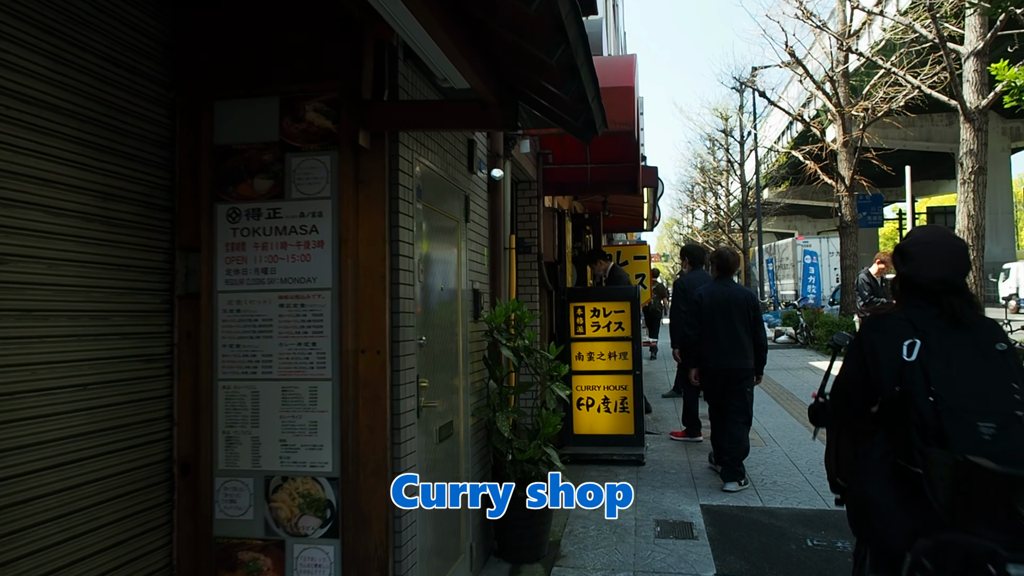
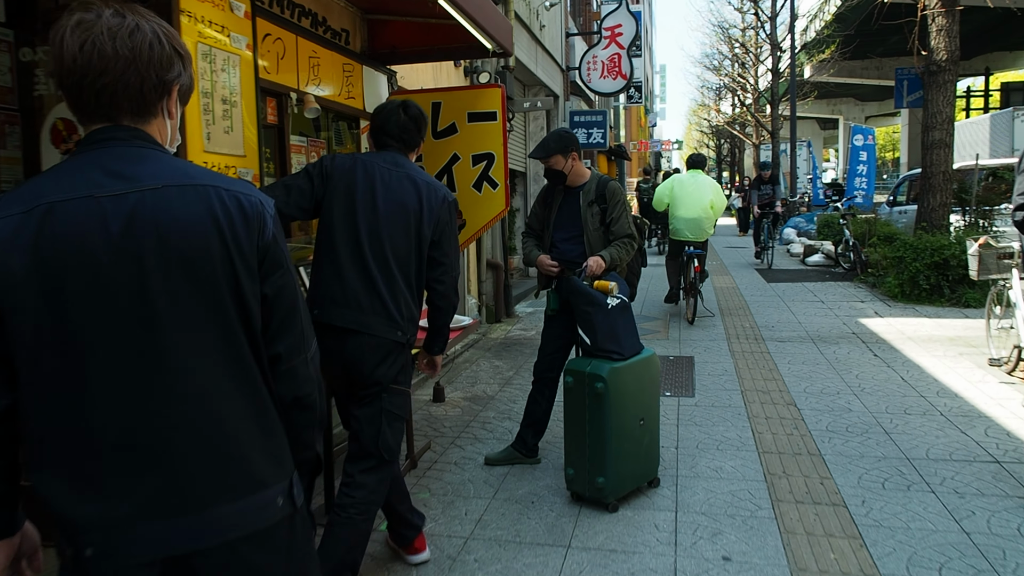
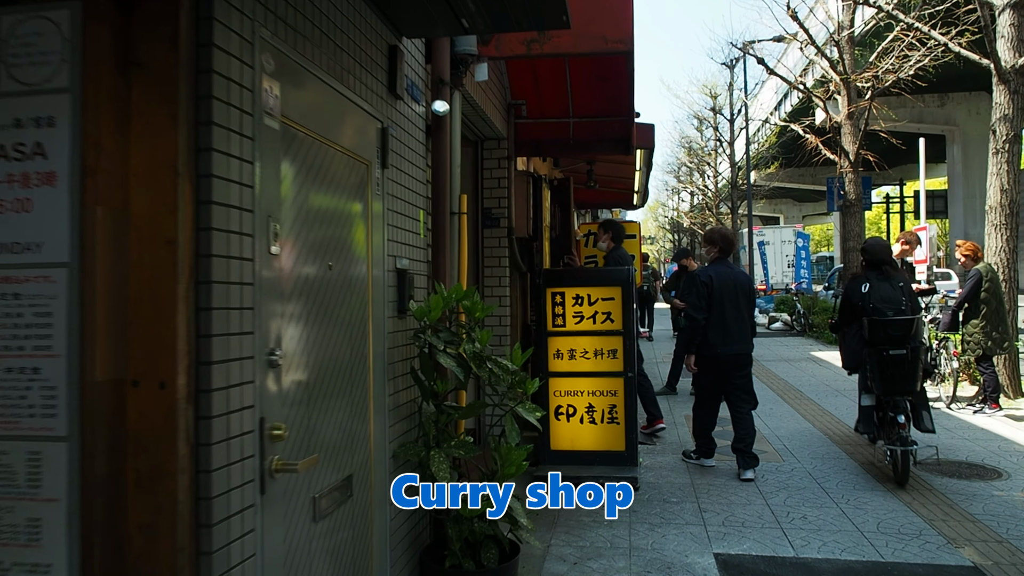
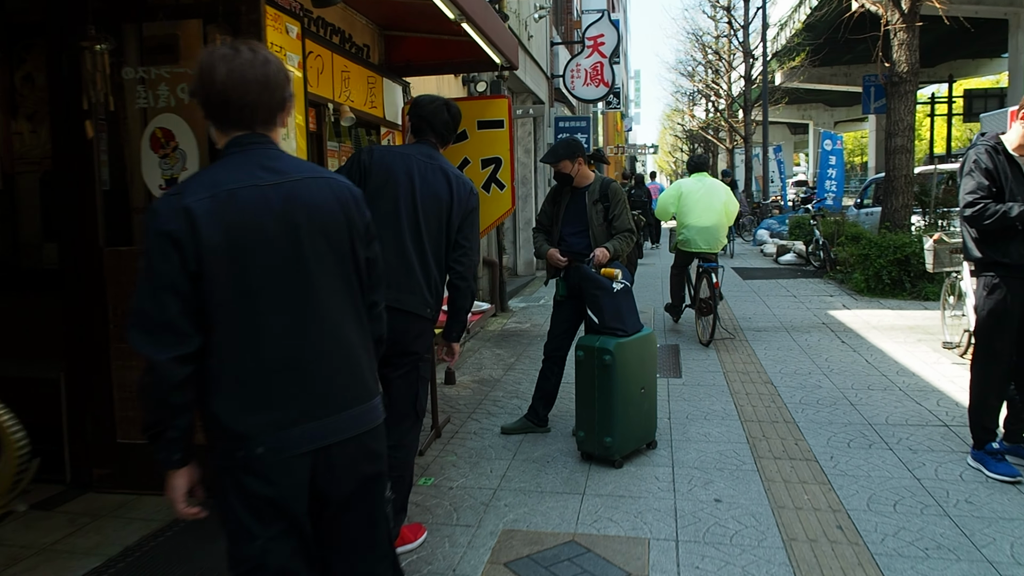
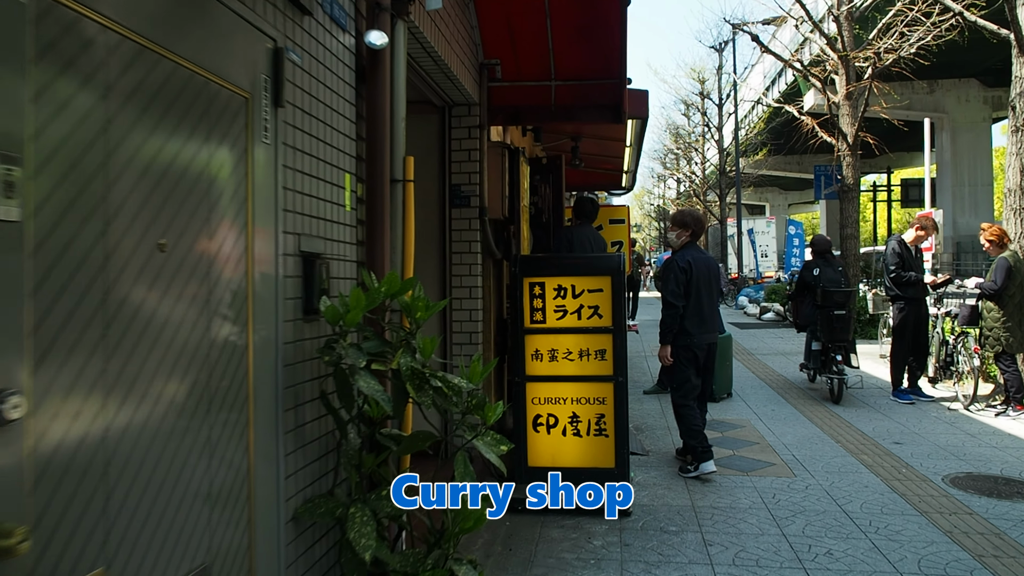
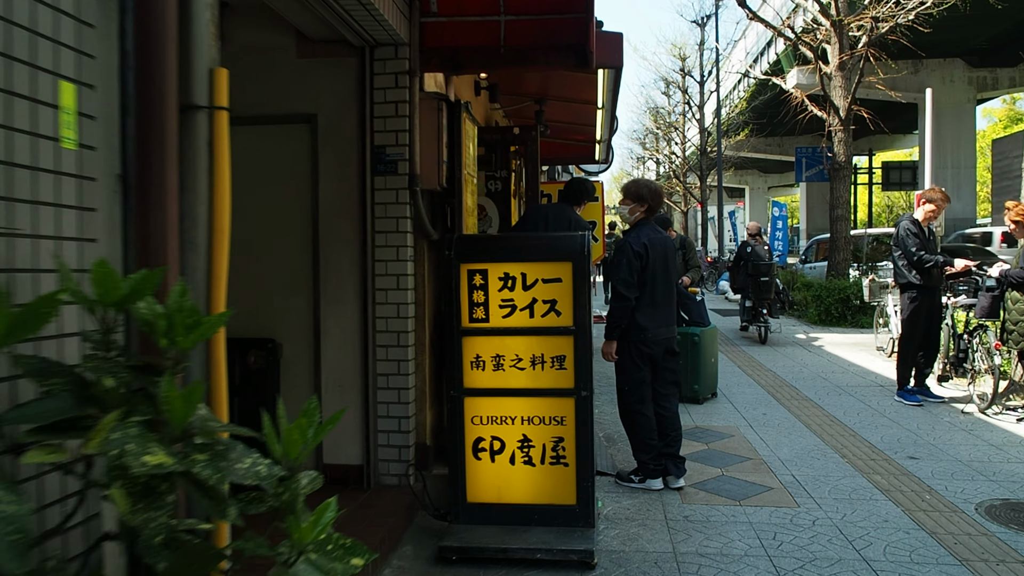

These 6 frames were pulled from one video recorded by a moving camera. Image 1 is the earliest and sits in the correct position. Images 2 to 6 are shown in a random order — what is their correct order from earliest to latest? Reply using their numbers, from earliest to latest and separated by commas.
3, 5, 6, 4, 2
